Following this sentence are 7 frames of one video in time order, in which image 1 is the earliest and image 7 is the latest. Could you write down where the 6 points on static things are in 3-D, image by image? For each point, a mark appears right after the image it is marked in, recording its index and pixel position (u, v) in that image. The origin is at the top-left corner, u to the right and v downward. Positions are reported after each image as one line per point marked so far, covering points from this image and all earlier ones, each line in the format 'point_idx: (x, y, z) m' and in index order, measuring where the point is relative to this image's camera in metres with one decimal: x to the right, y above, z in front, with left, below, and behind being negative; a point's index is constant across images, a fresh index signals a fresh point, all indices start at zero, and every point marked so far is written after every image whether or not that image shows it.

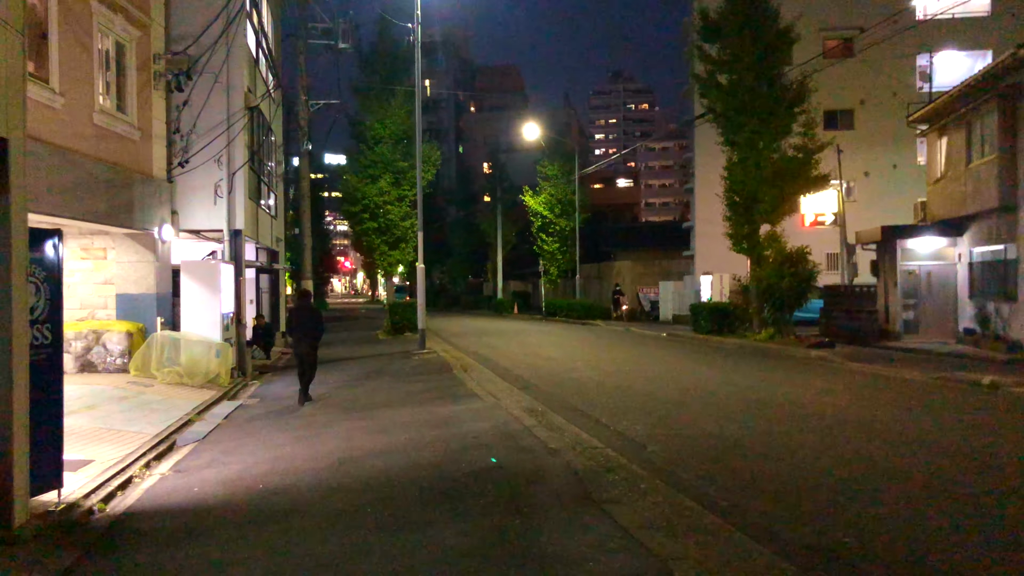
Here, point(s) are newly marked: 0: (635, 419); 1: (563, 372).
0: (+1.8, -1.9, +10.0) m
1: (+1.1, -1.9, +15.3) m
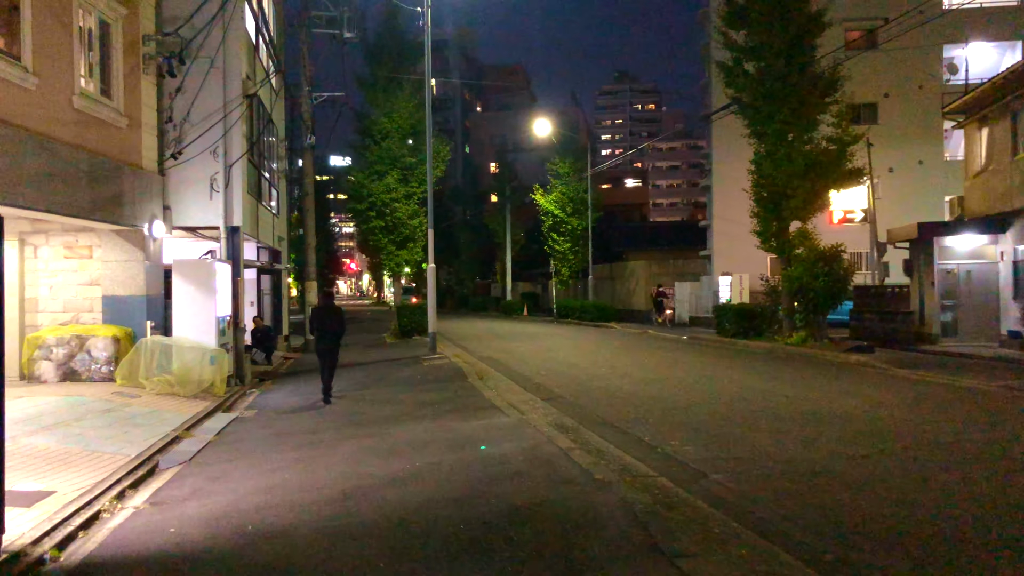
0: (+2.1, -1.9, +8.8) m
1: (+1.5, -1.9, +14.1) m
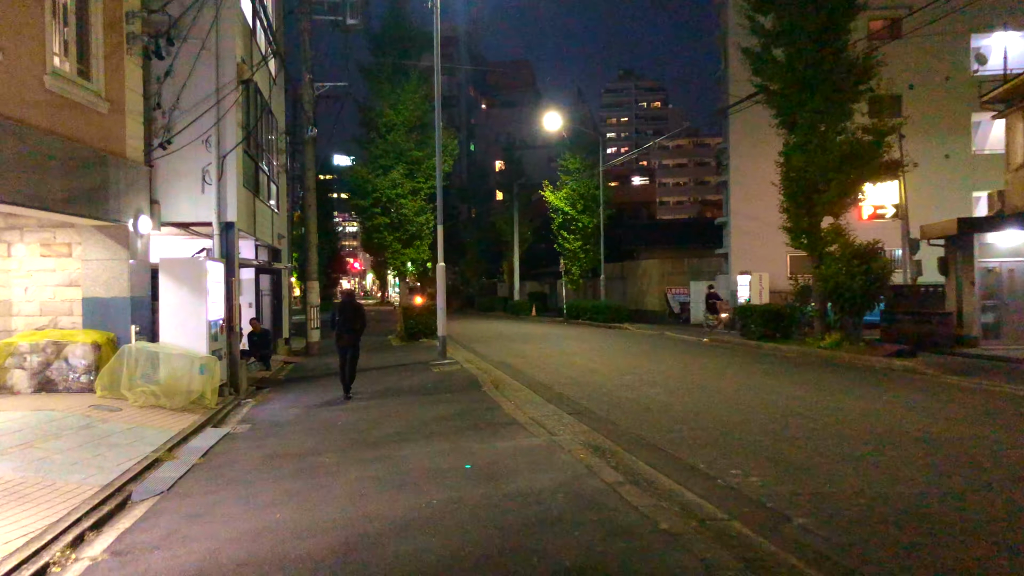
0: (+2.5, -1.9, +7.5) m
1: (+1.9, -1.9, +12.8) m
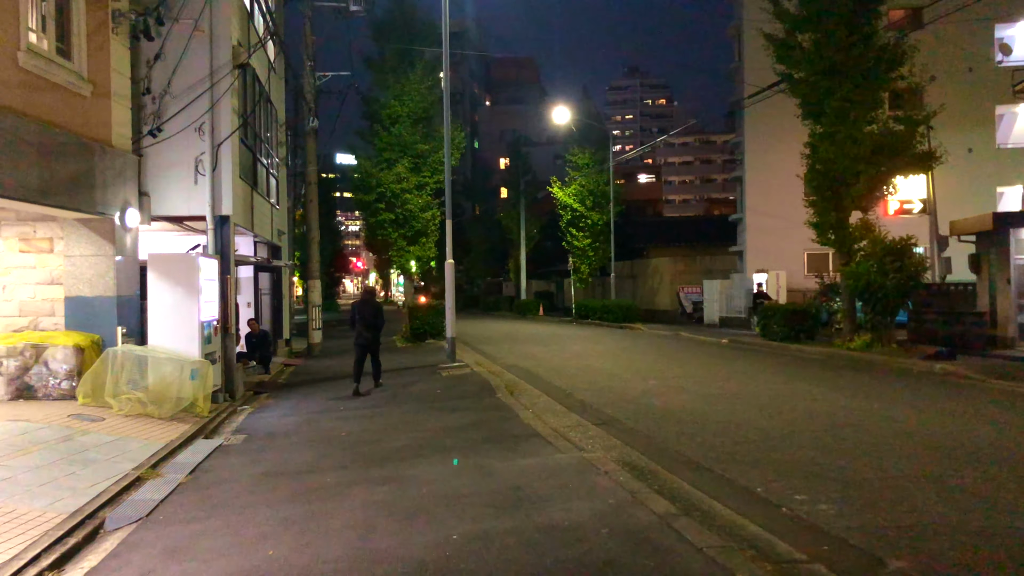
0: (+2.7, -1.9, +6.6) m
1: (+2.2, -1.8, +11.9) m
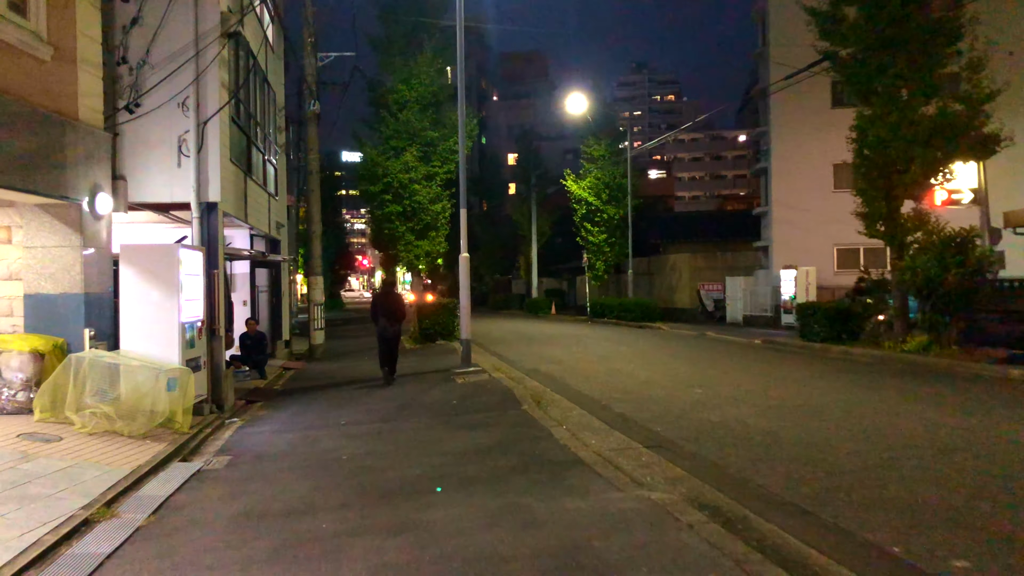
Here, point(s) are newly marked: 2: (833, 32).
0: (+3.1, -1.8, +4.9) m
1: (+2.6, -1.8, +10.3) m
2: (+8.2, +6.5, +17.5) m
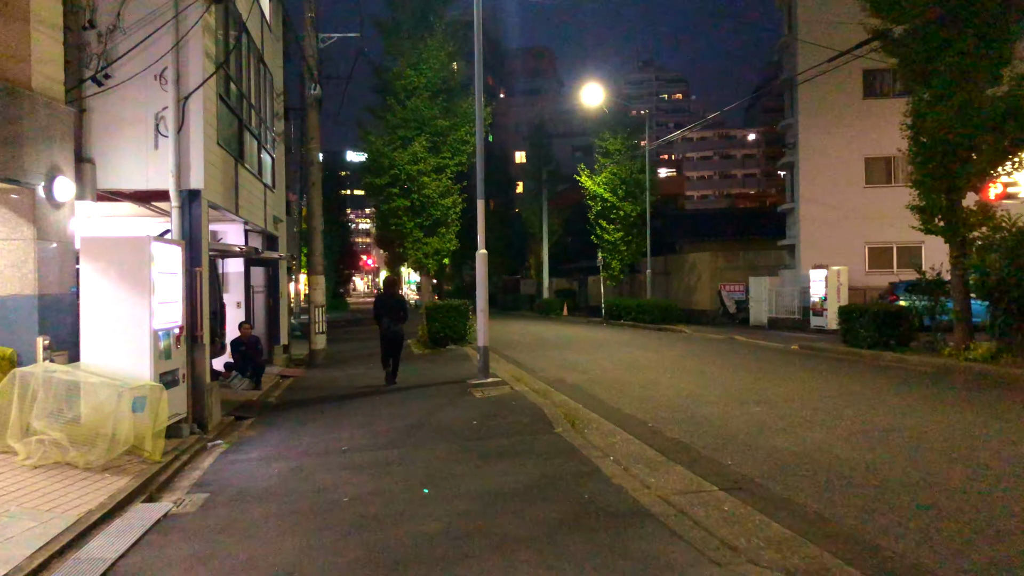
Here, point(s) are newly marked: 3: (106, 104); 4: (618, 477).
0: (+3.5, -1.8, +3.3) m
1: (+3.0, -1.8, +8.7) m
2: (+8.6, +6.4, +15.9) m
3: (-5.8, +2.6, +9.8) m
4: (+1.0, -1.8, +6.8) m
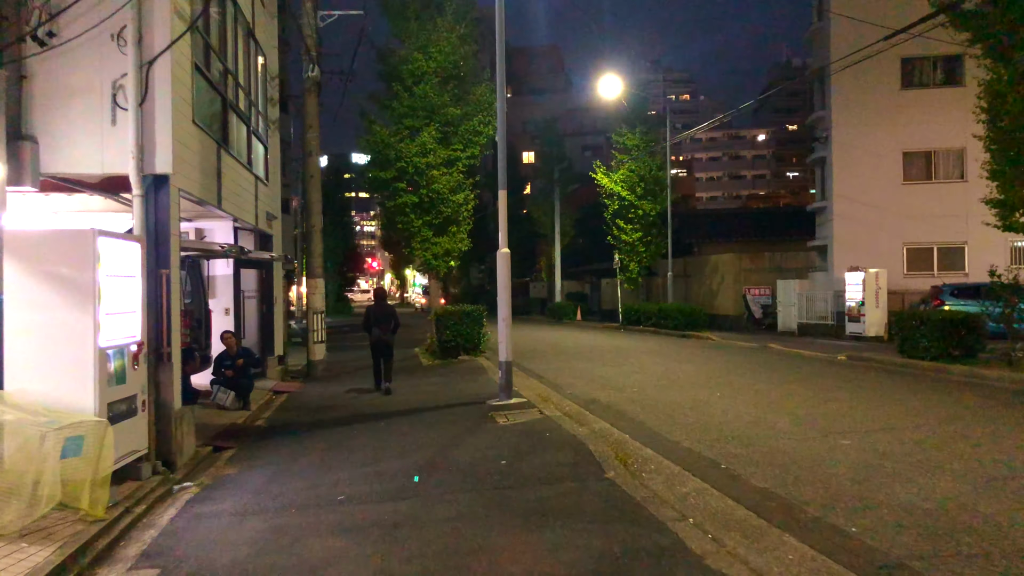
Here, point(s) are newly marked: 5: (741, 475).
0: (+3.8, -1.9, +1.5) m
1: (+3.4, -1.9, +6.8) m
2: (+9.1, +6.3, +14.0) m
3: (-5.4, +2.5, +8.1) m
4: (+1.4, -1.9, +4.9) m
5: (+2.3, -1.9, +7.0) m
